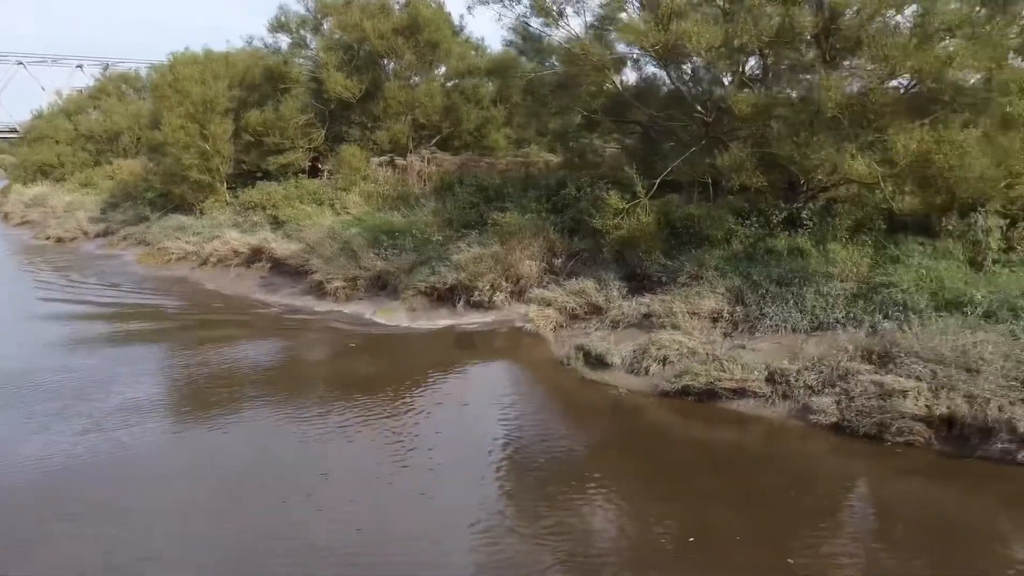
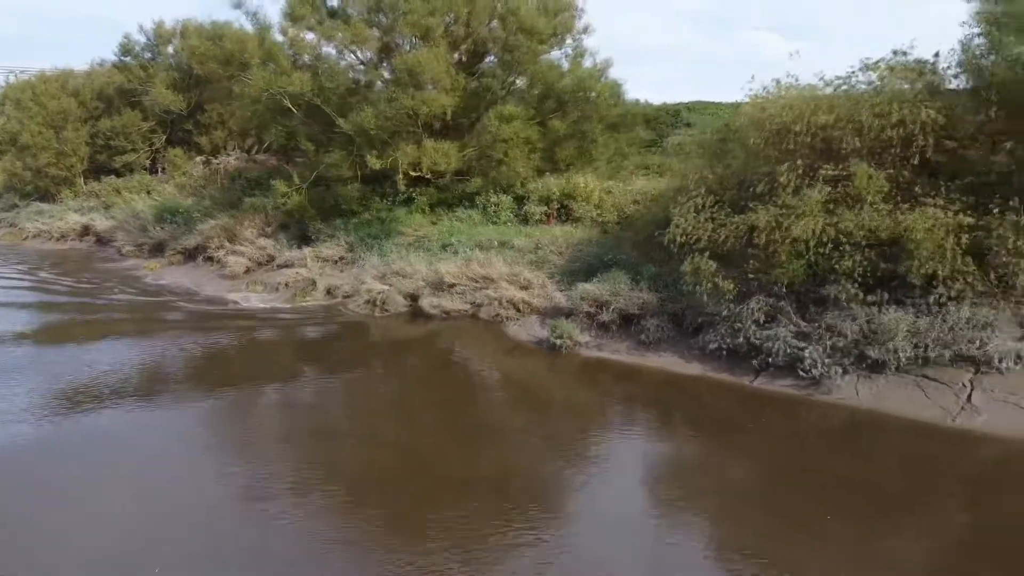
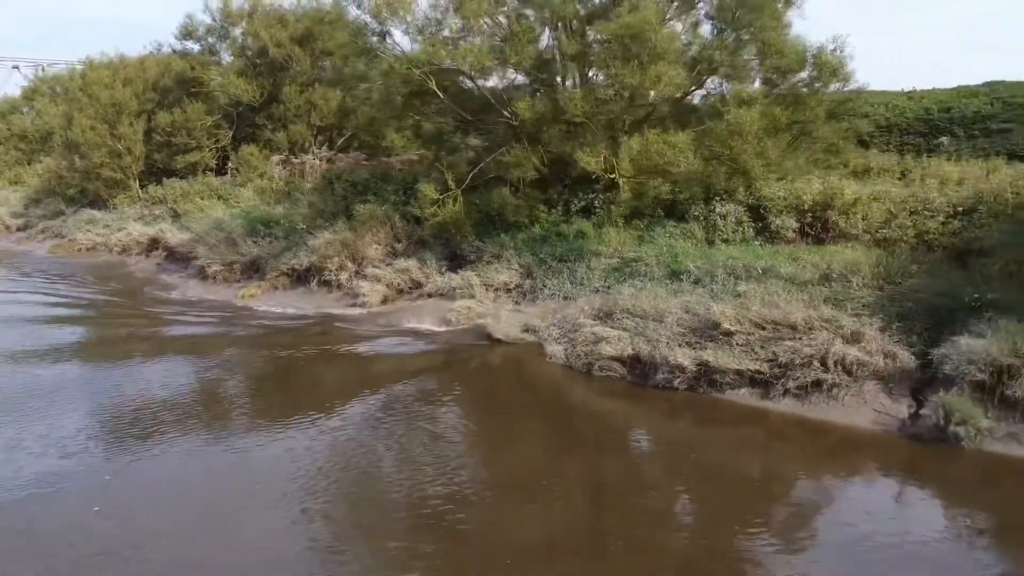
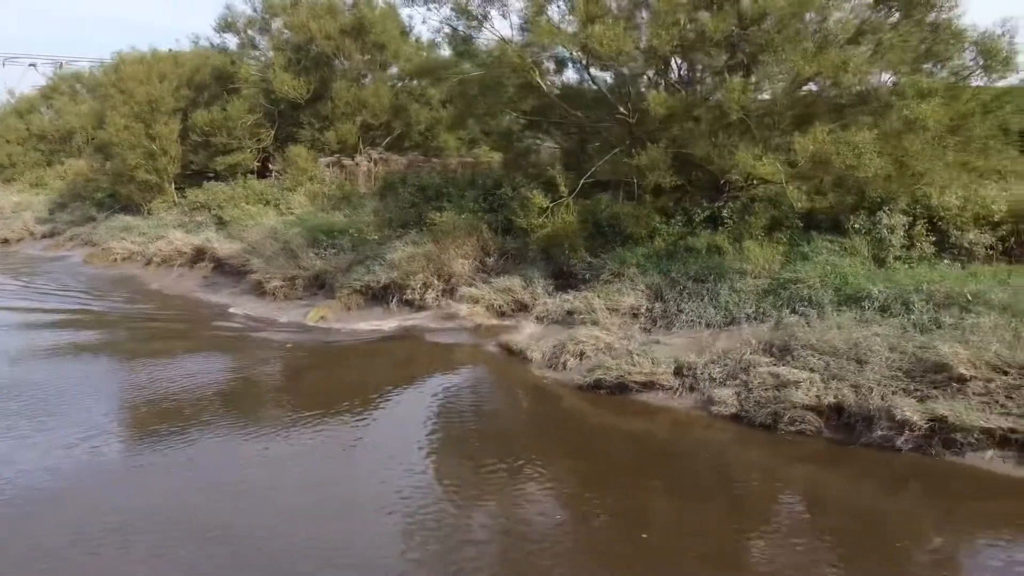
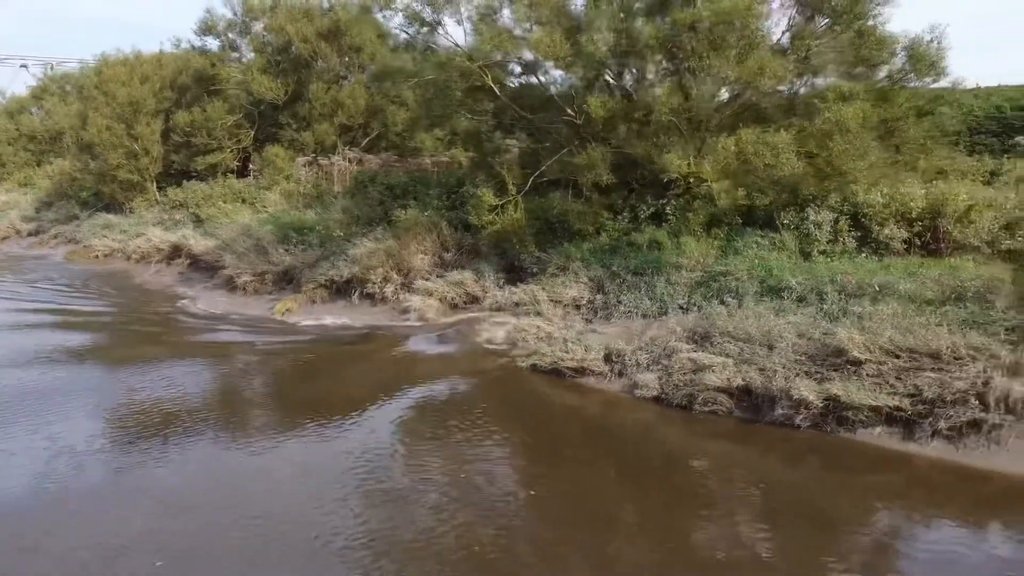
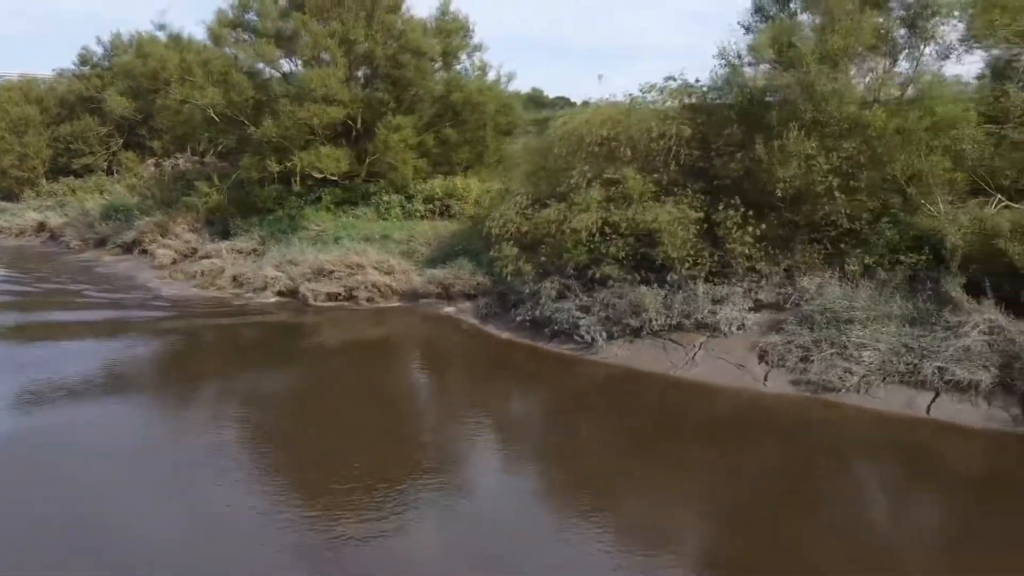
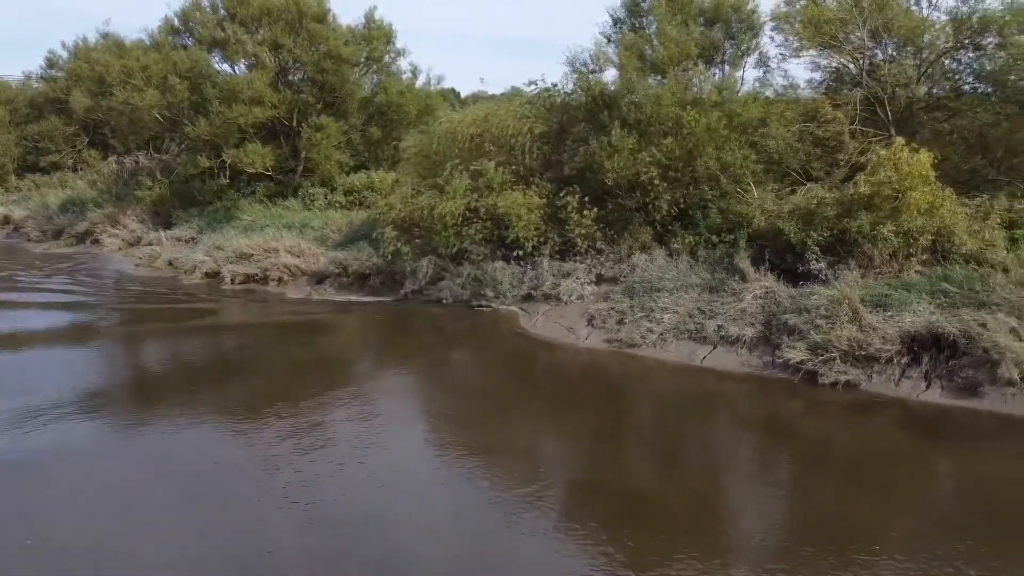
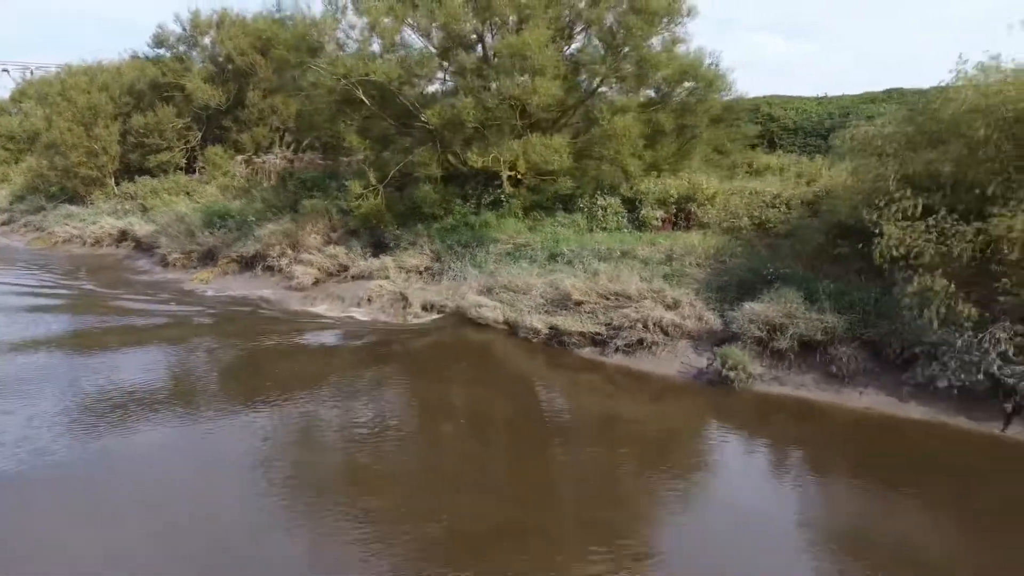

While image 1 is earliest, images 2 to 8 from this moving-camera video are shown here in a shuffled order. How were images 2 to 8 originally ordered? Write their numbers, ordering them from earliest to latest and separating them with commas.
4, 5, 3, 8, 2, 6, 7
